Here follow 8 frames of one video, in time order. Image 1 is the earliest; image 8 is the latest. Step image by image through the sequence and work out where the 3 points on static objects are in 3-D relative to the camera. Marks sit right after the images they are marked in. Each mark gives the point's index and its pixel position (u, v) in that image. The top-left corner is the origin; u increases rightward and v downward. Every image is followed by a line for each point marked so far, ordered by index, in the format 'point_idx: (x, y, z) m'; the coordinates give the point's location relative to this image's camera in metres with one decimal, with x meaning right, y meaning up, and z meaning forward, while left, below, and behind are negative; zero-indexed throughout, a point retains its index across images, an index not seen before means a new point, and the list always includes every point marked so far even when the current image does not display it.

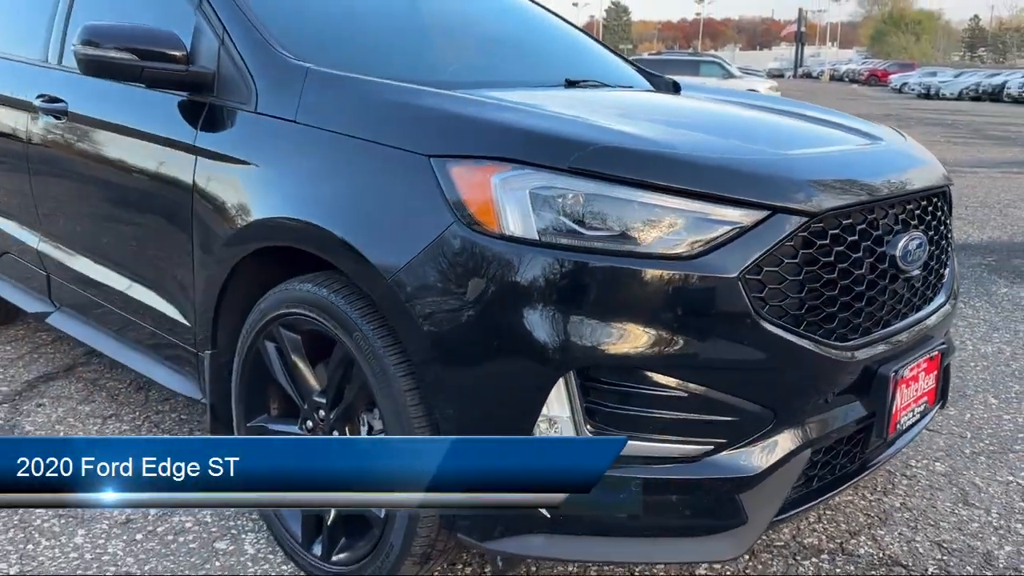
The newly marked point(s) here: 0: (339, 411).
0: (-0.4, -0.3, +2.0) m
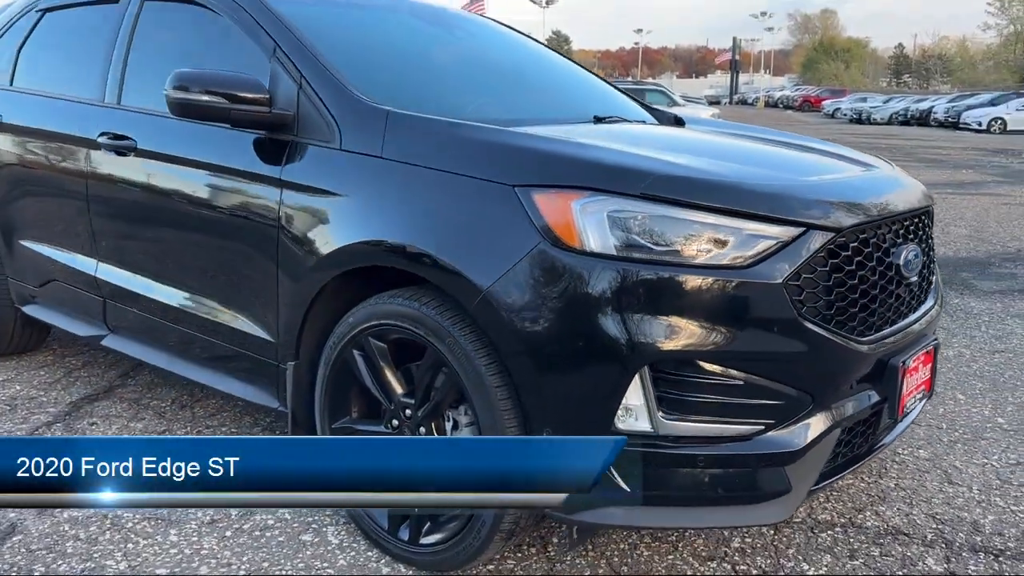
0: (-0.2, -0.3, +2.3) m
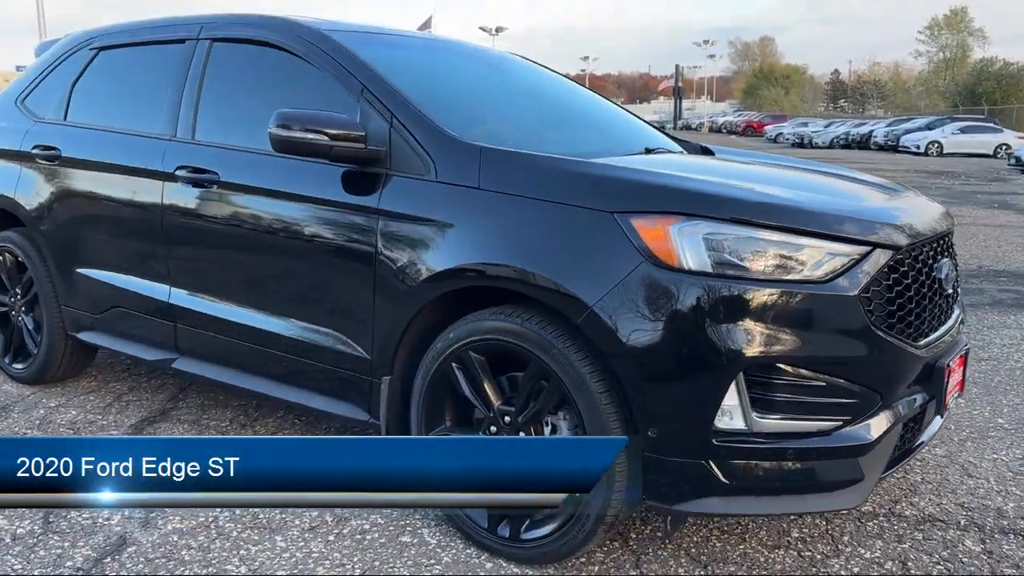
0: (0.0, -0.4, +2.6) m
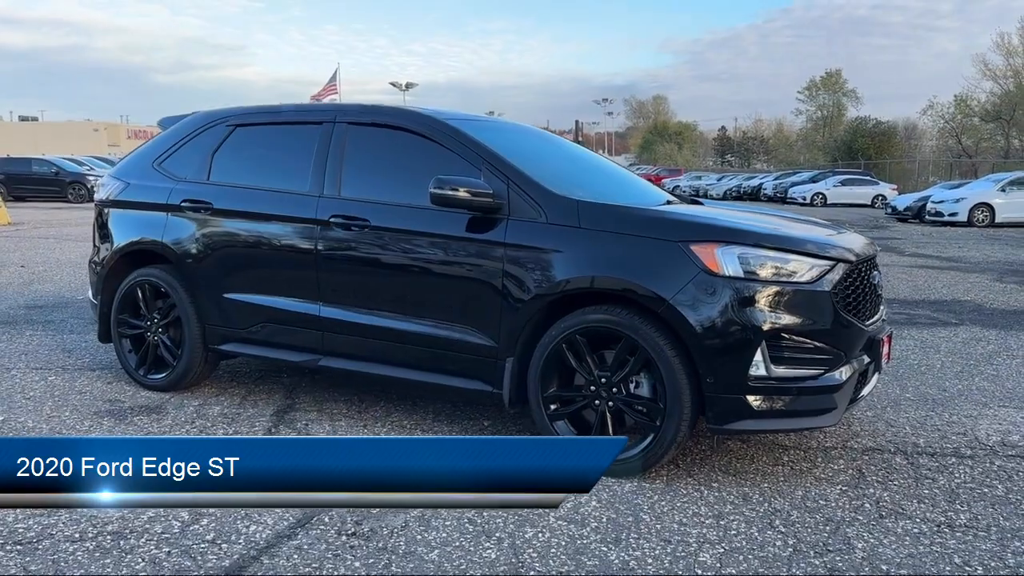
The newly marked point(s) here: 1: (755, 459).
0: (+0.5, -0.4, +3.9) m
1: (+1.1, -0.8, +4.2) m
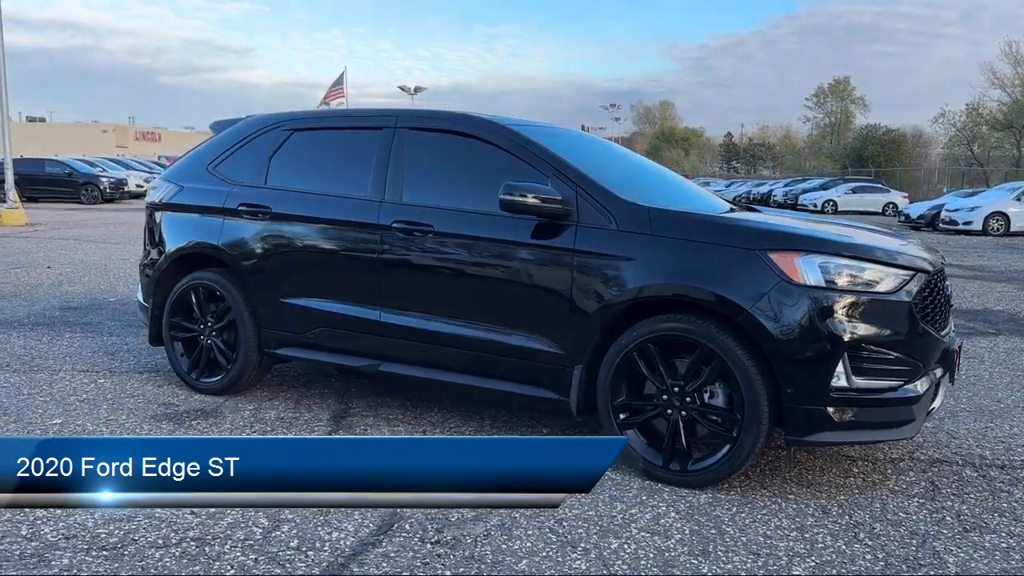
0: (+0.8, -0.4, +3.8) m
1: (+1.4, -0.8, +4.1) m
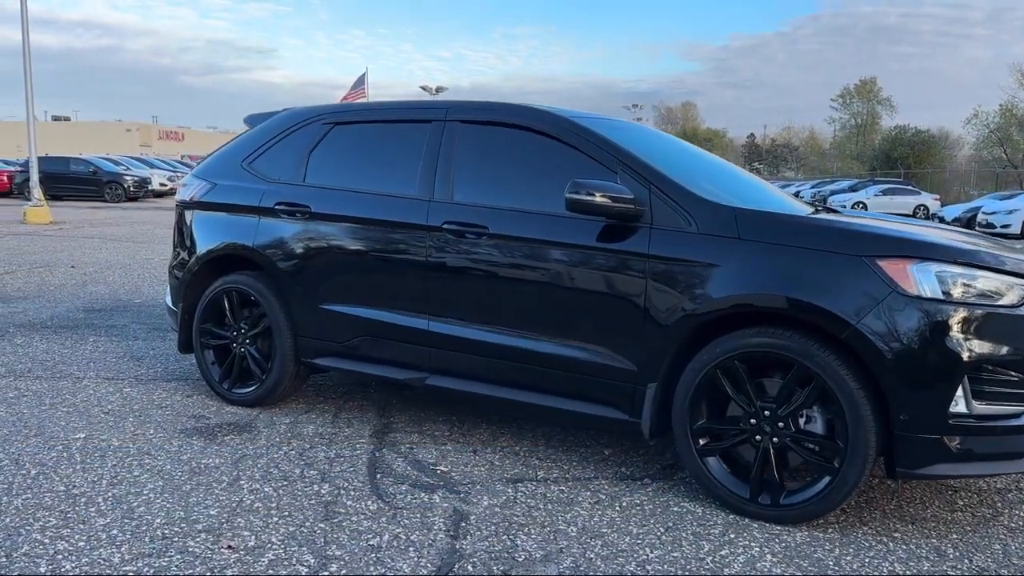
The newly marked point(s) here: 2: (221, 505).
0: (+1.0, -0.5, +3.4) m
1: (+1.7, -0.9, +3.7) m
2: (-1.1, -0.9, +3.6) m
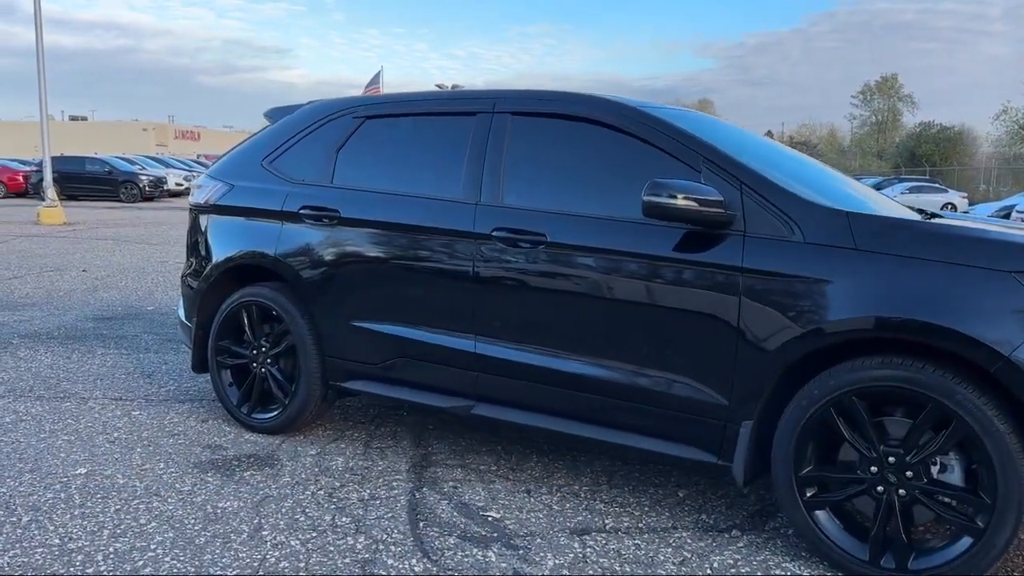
0: (+1.3, -0.5, +2.9) m
1: (+1.9, -0.9, +3.1) m
2: (-0.9, -0.9, +3.0) m
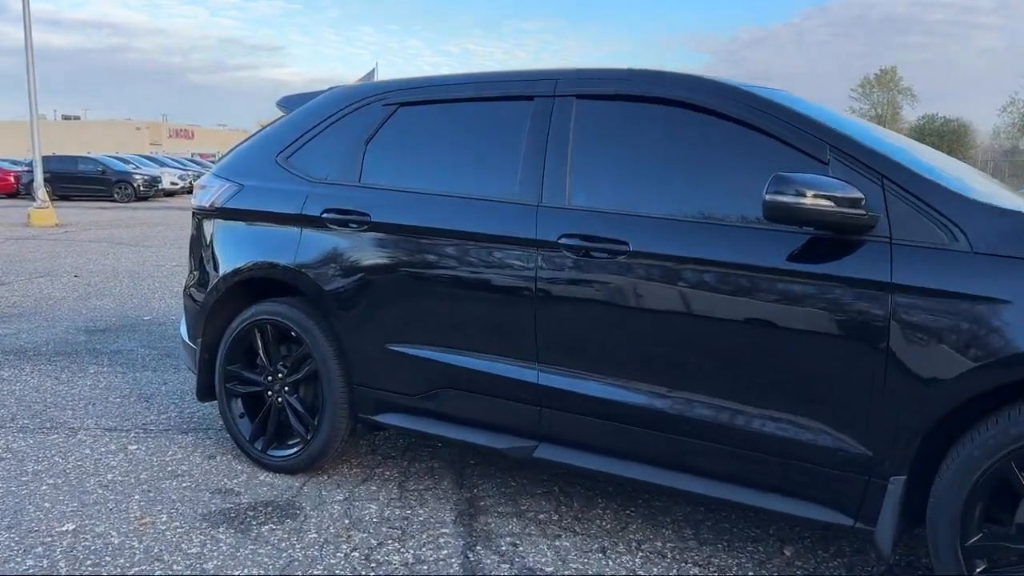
0: (+1.5, -0.6, +2.2) m
1: (+2.2, -1.0, +2.5) m
2: (-0.7, -1.0, +2.4) m
